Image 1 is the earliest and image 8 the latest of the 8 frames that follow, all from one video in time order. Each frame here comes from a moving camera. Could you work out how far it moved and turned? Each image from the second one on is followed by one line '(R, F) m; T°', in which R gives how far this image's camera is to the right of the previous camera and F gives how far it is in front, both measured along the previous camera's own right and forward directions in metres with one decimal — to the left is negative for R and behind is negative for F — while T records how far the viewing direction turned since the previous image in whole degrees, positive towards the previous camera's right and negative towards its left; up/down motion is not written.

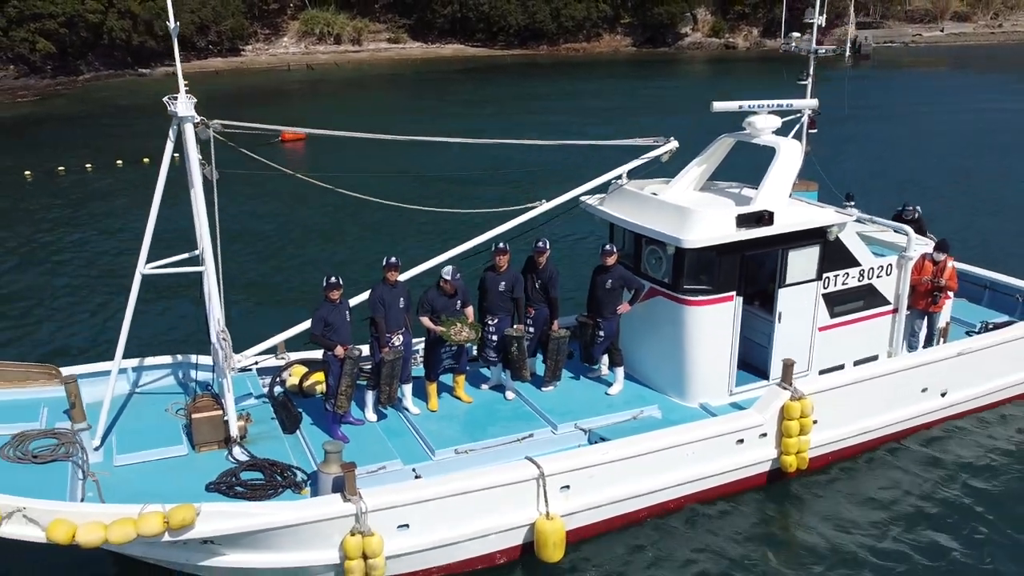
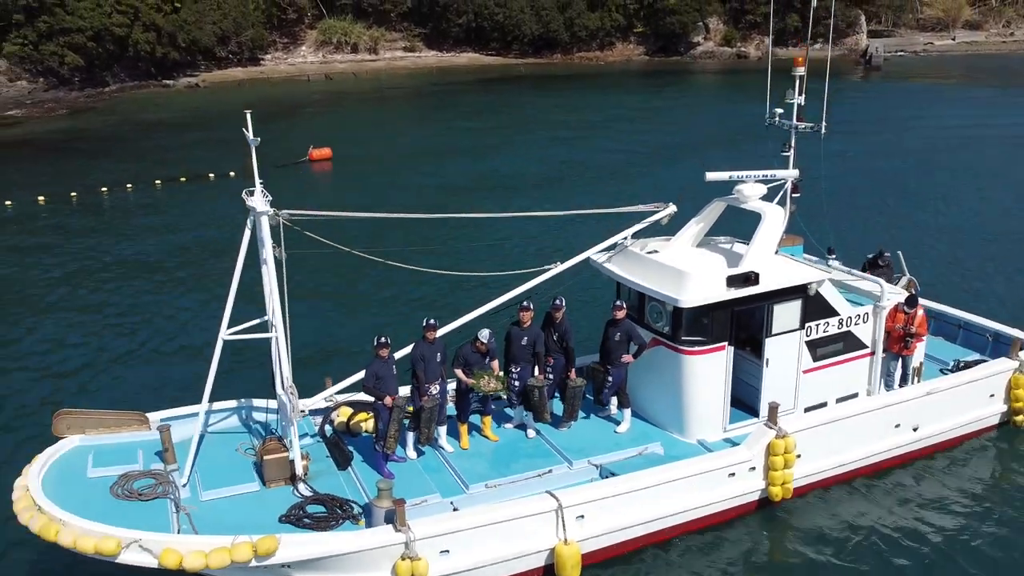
(-0.1, -1.3) m; -1°
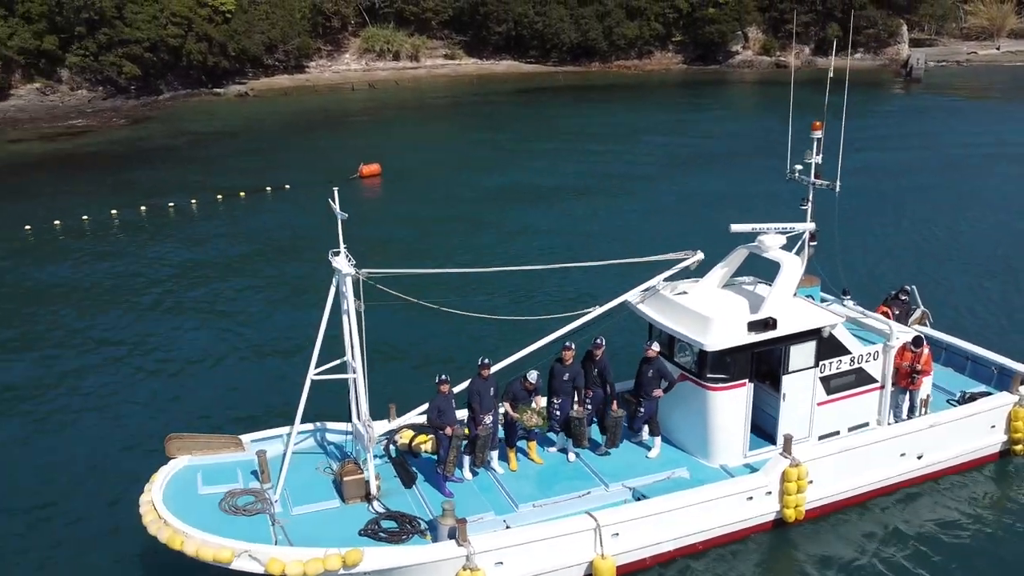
(-0.2, -1.4) m; -2°
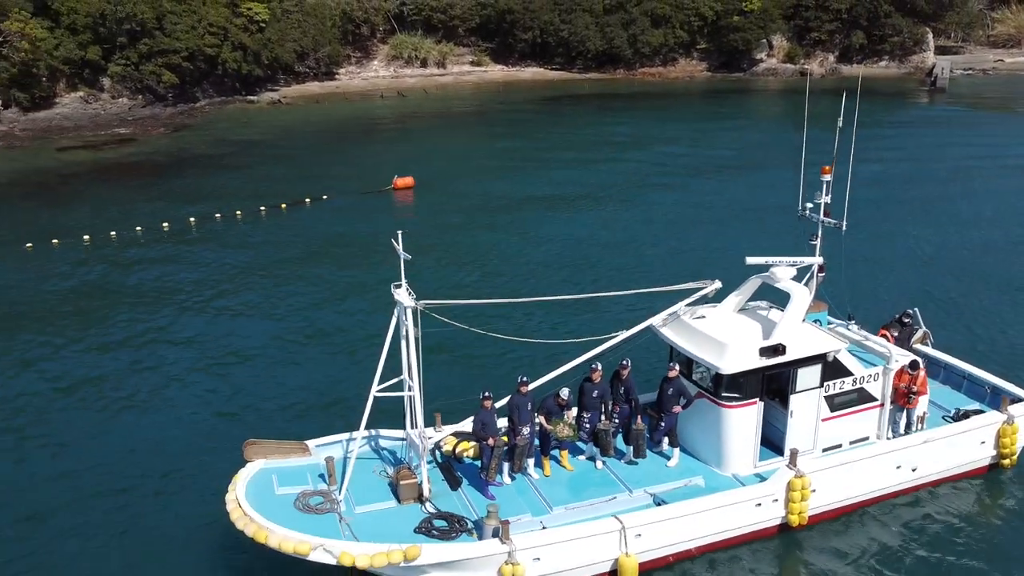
(-0.2, -1.4) m; -2°
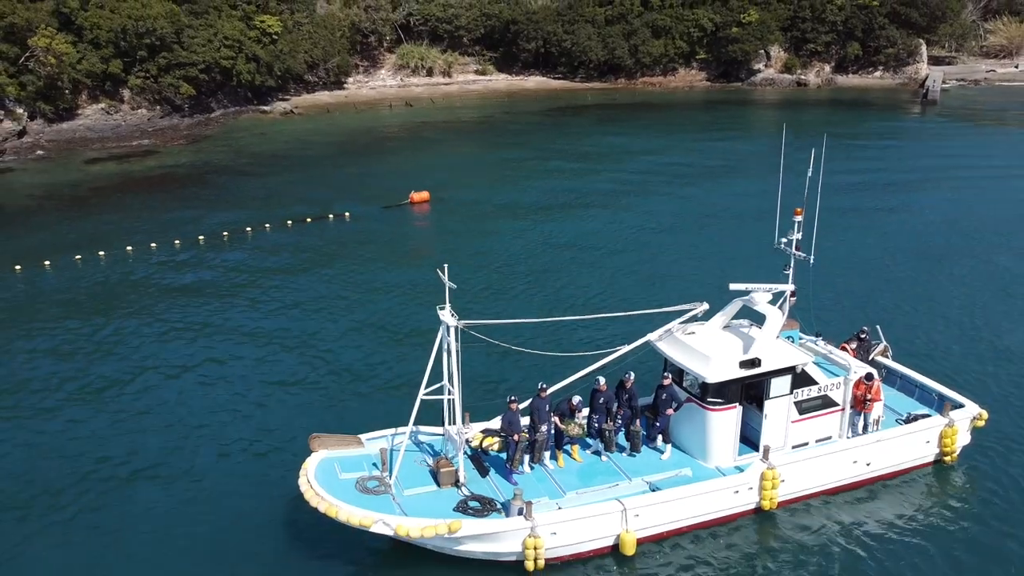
(-0.4, -2.5) m; 0°
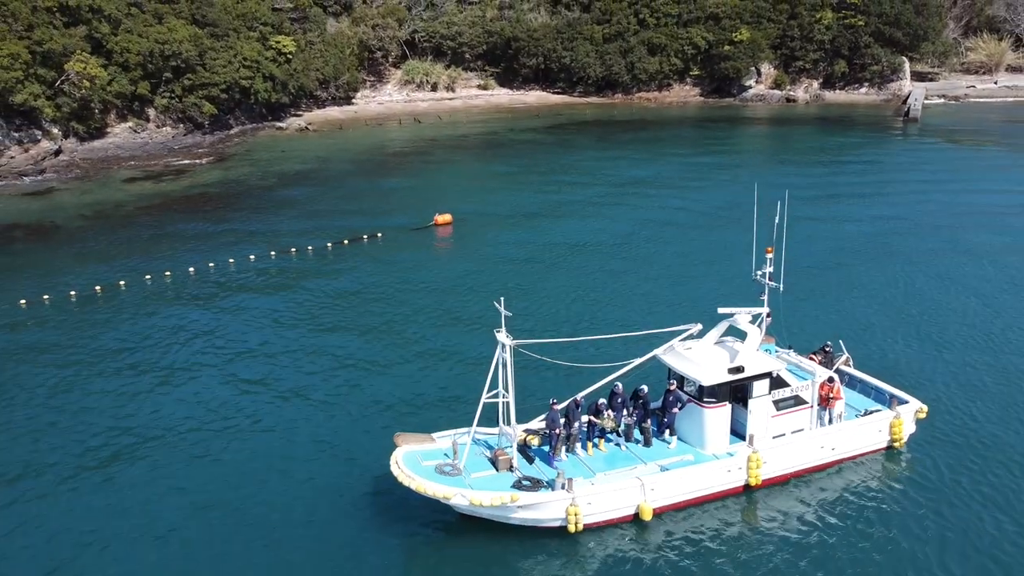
(-1.1, -4.1) m; 0°
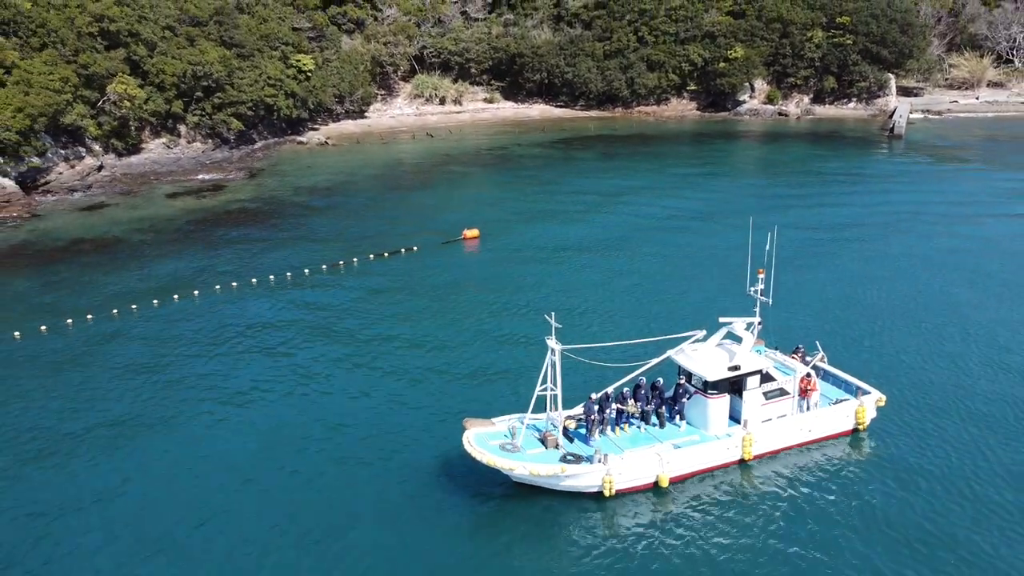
(-1.5, -5.0) m; 0°
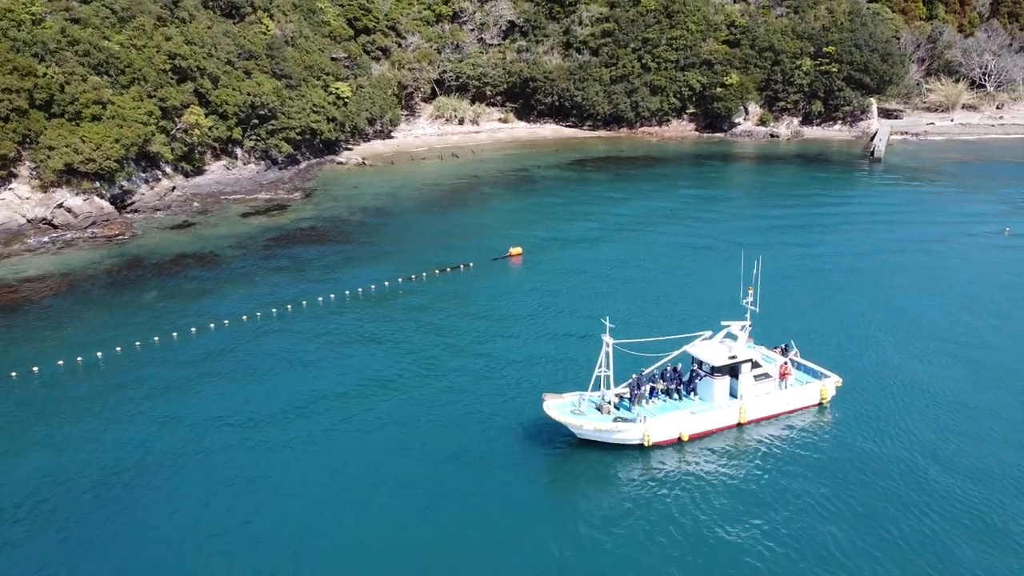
(-3.0, -9.8) m; 0°
